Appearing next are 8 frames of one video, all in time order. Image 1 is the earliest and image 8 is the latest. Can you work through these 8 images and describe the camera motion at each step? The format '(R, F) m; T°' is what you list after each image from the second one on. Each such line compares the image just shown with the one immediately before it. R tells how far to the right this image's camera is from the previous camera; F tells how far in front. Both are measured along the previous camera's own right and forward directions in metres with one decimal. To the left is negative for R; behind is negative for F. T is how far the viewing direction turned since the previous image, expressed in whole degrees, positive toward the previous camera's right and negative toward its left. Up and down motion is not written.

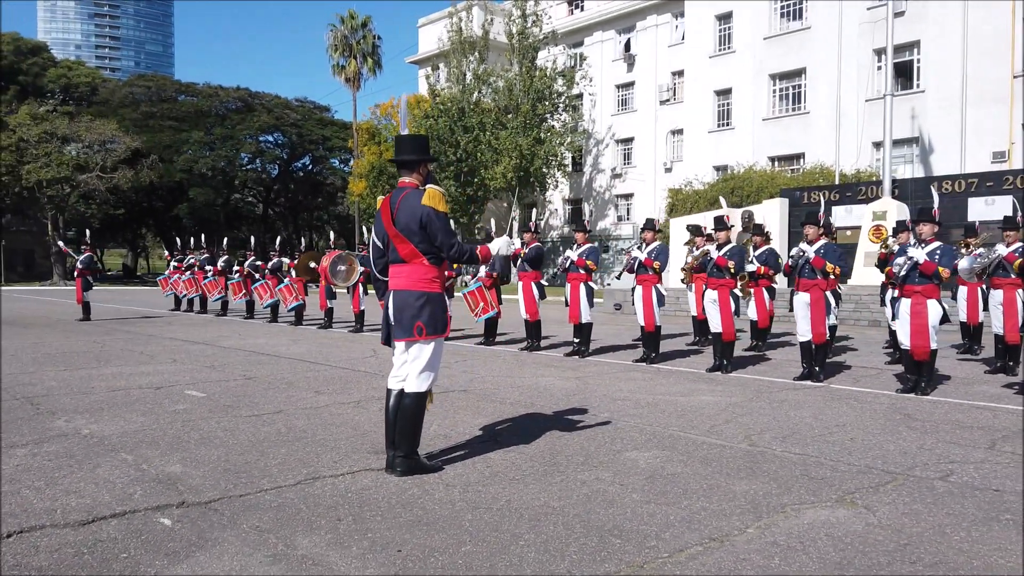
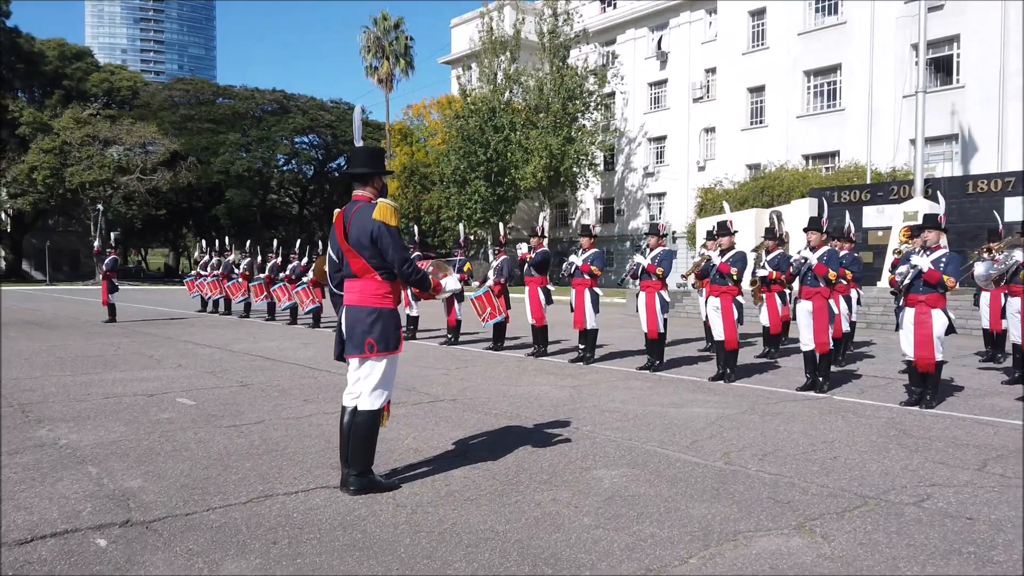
(+0.4, +0.1) m; -3°
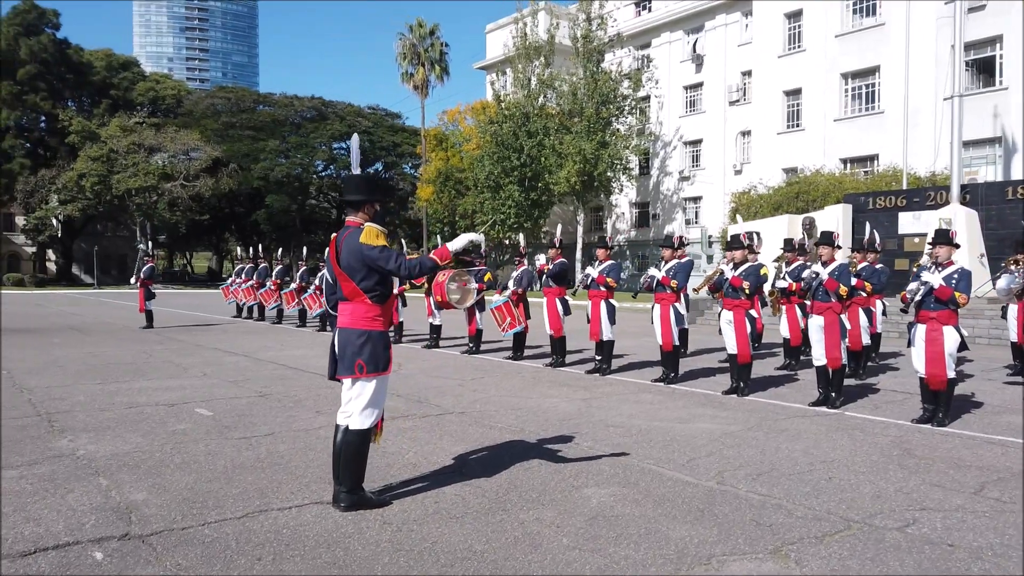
(+0.3, -0.1) m; -3°
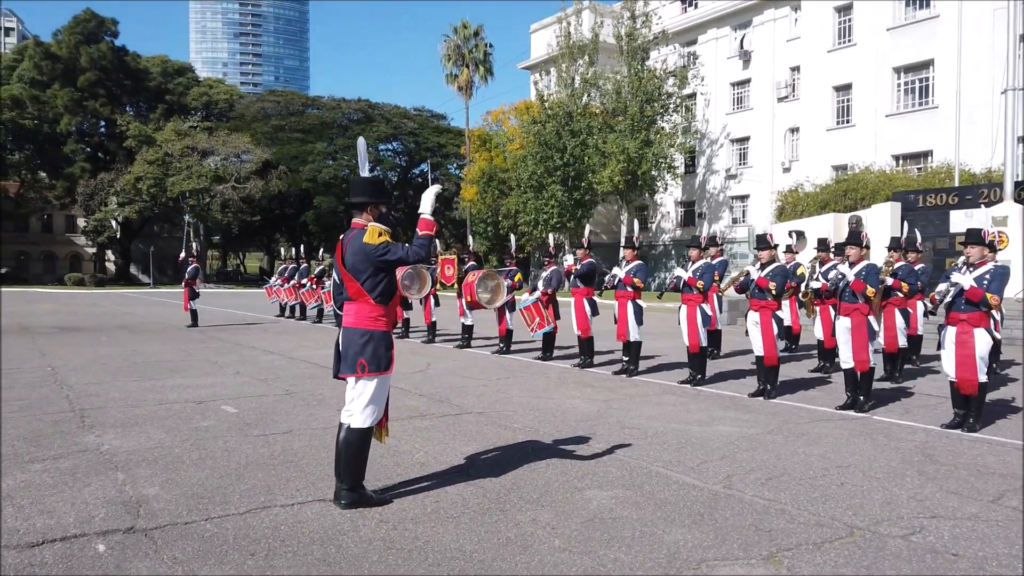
(+0.3, 0.0) m; -3°
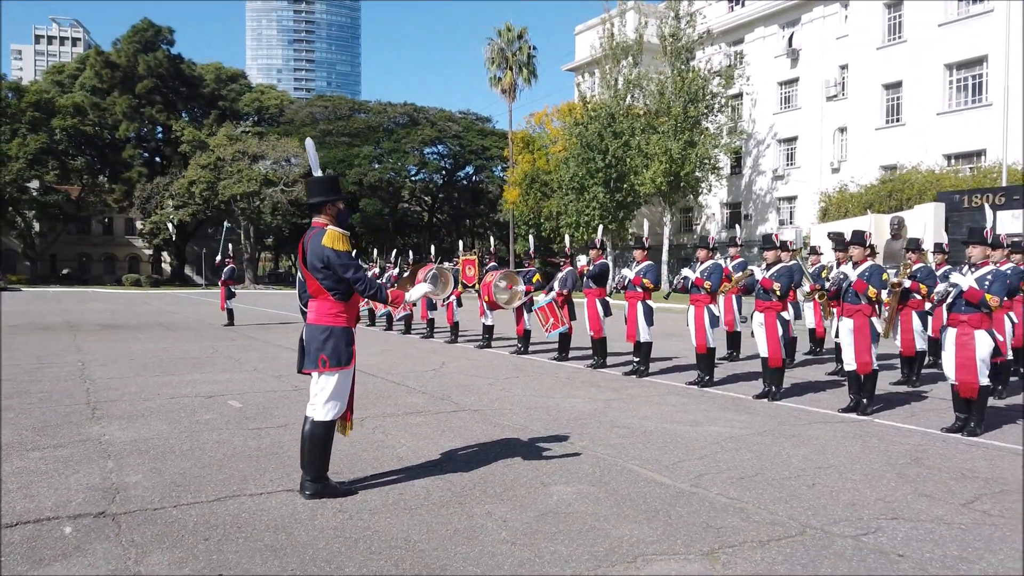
(+0.5, -0.1) m; -4°
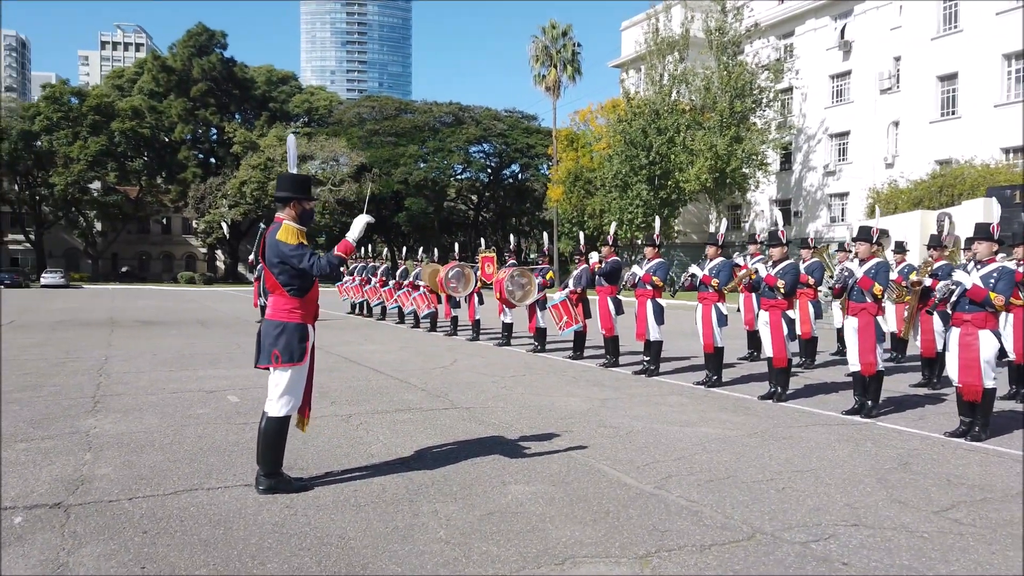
(+0.6, +0.1) m; -4°
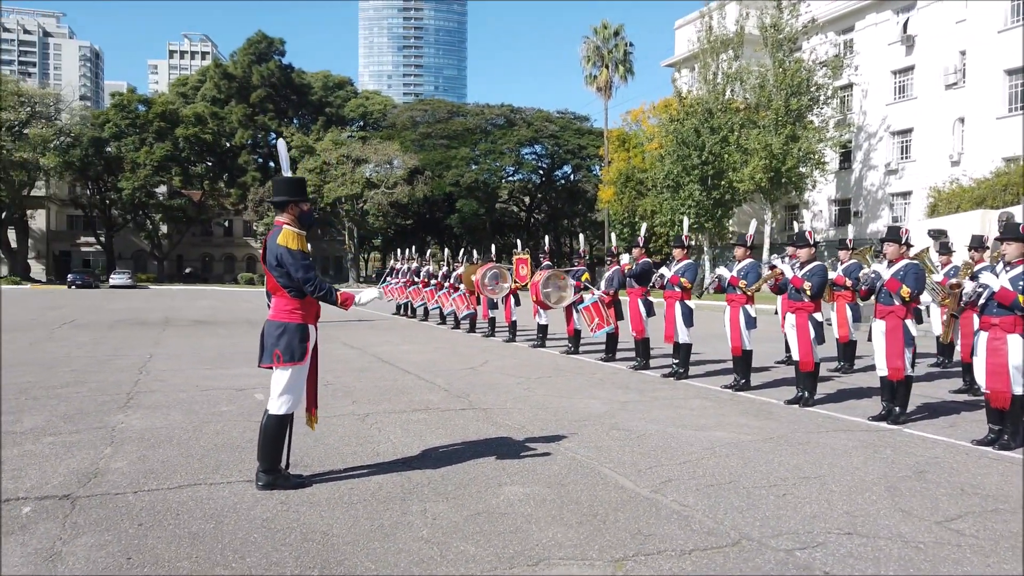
(+0.4, 0.0) m; -4°
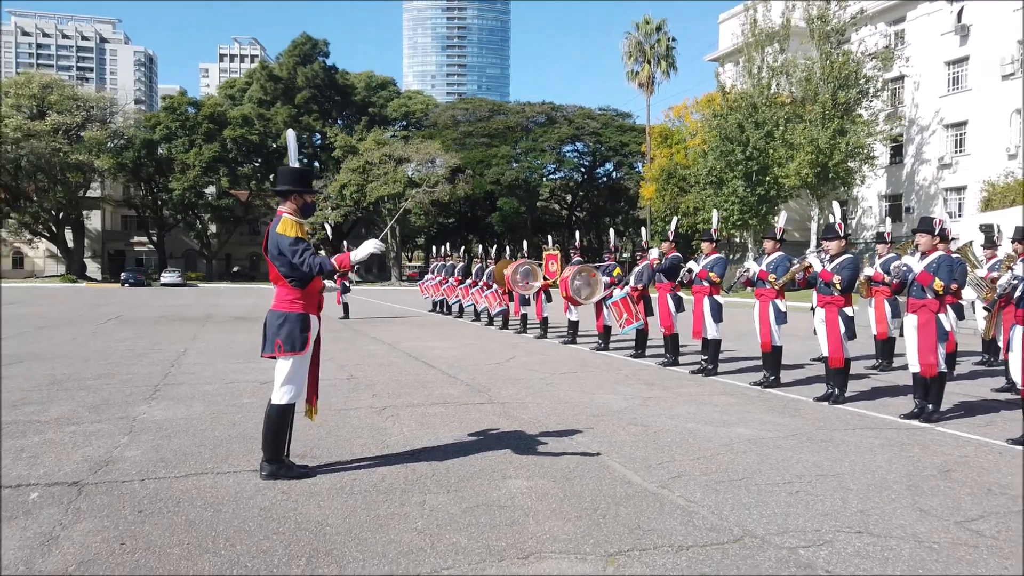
(+0.2, +0.1) m; -3°
